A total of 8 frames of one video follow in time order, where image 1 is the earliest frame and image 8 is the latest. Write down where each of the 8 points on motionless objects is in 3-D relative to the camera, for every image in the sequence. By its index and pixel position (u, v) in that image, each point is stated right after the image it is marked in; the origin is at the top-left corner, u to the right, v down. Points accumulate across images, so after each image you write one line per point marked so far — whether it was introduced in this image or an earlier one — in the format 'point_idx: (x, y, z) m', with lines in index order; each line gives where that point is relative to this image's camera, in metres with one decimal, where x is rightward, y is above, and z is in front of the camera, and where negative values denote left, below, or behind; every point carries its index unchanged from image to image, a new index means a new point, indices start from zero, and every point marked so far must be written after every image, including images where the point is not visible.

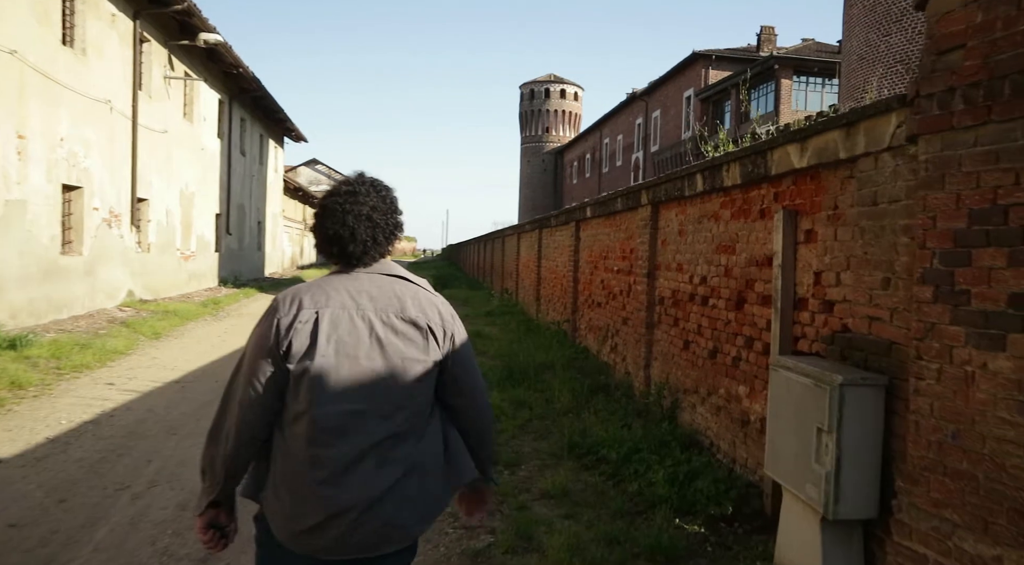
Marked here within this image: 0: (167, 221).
0: (-7.9, +1.4, +15.5) m
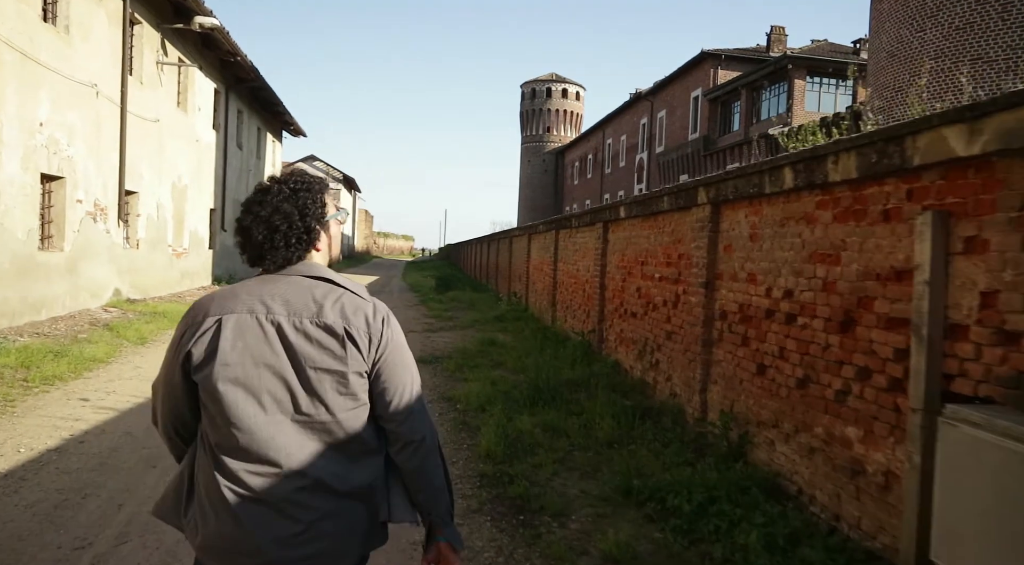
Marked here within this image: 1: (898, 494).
0: (-7.7, +1.5, +14.7) m
1: (+1.8, -1.0, +3.1) m
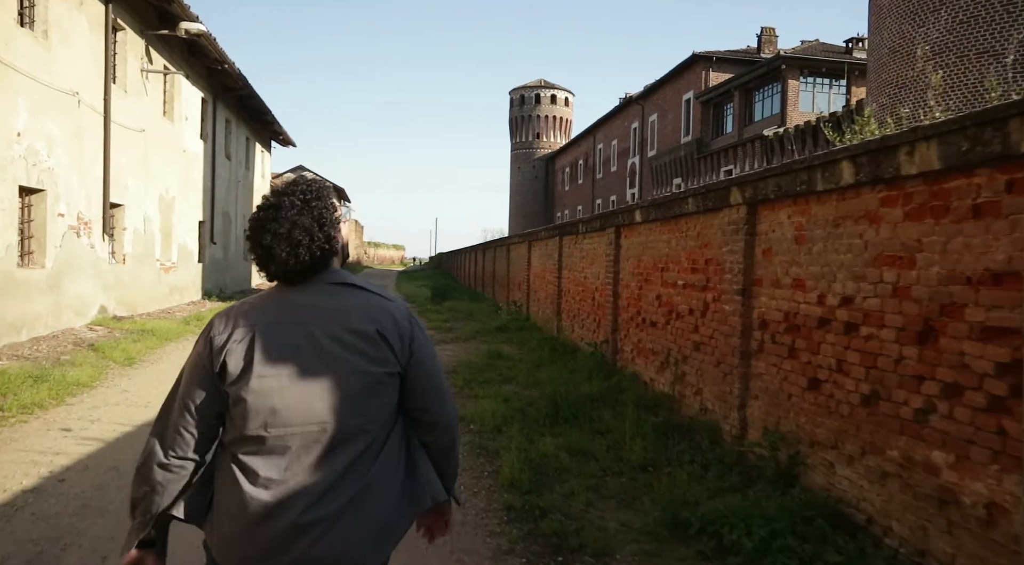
0: (-7.7, +1.1, +14.1) m
1: (+2.0, -1.0, +2.7) m
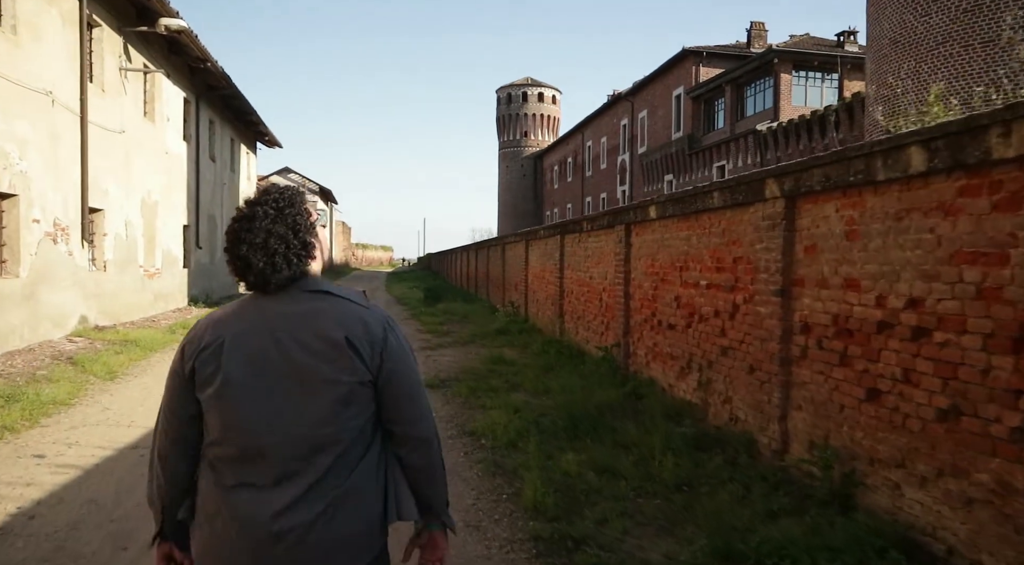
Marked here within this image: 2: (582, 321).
0: (-7.7, +1.0, +13.6) m
1: (+2.1, -1.0, +2.3) m
2: (+1.1, -0.6, +9.9) m
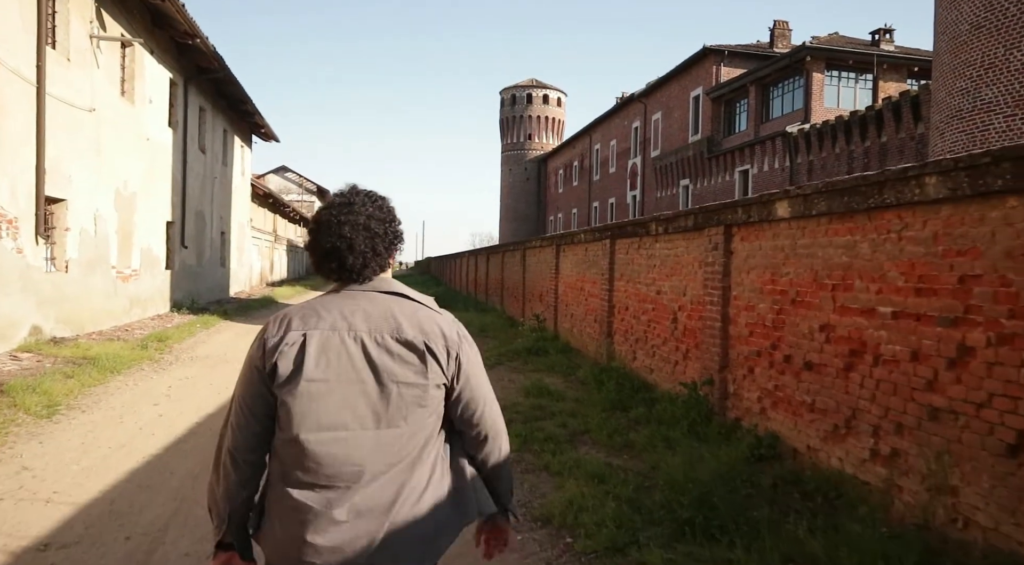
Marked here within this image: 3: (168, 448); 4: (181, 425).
0: (-7.2, +0.9, +11.7) m
1: (+2.7, -1.1, +0.4) m
2: (+1.6, -0.7, +8.0) m
3: (-2.8, -1.3, +5.5) m
4: (-3.1, -1.3, +6.2) m
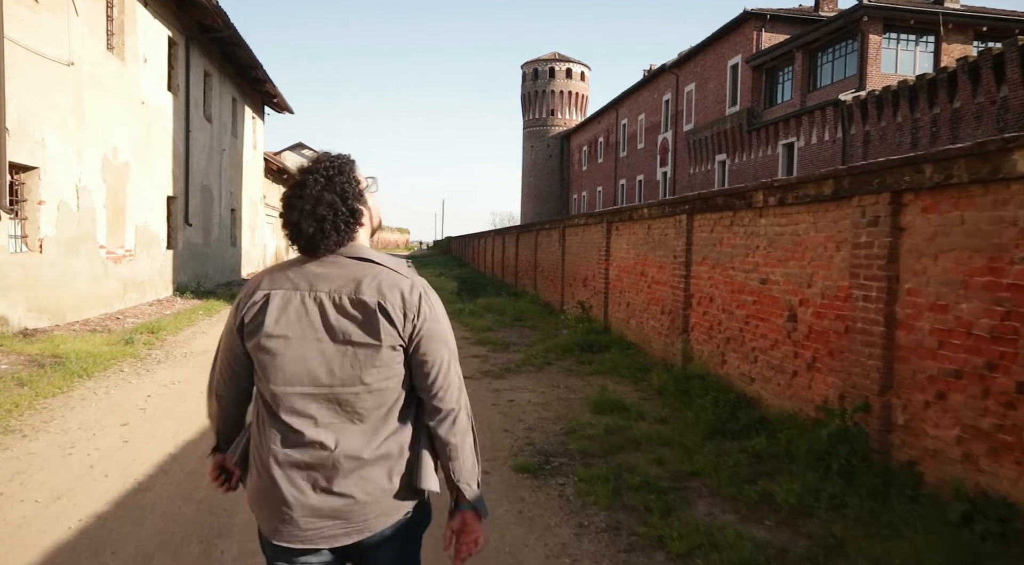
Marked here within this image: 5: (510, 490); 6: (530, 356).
0: (-6.5, +1.2, +10.1) m
1: (+3.1, -1.2, -1.3) m
2: (+2.2, -0.6, +6.3) m
3: (-2.3, -1.3, +3.9) m
4: (-2.5, -1.2, +4.7) m
5: (0.0, -1.4, +4.5) m
6: (+0.3, -1.0, +9.1) m
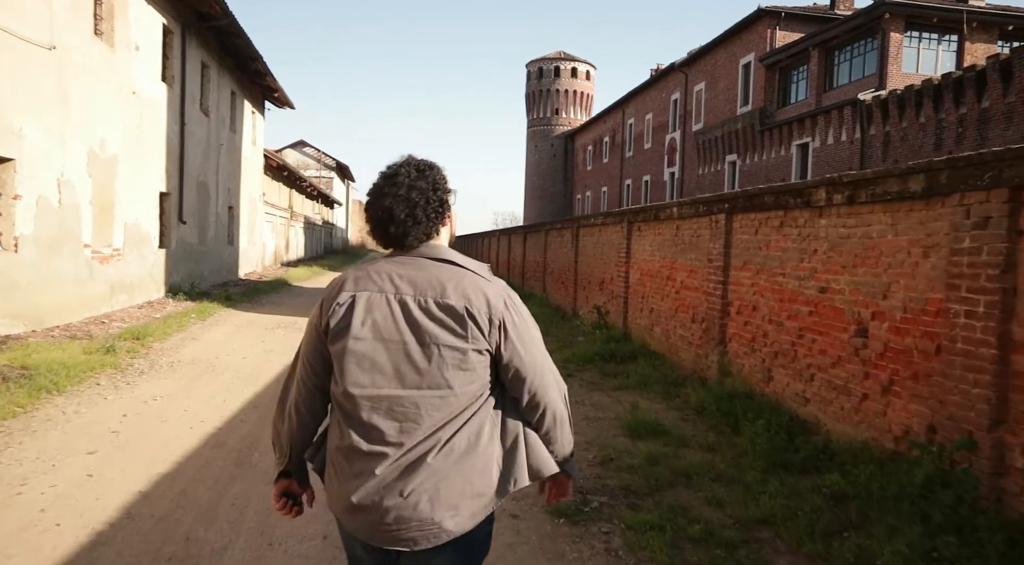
0: (-6.3, +1.2, +9.4) m
1: (+3.3, -1.3, -2.0) m
2: (+2.4, -0.7, +5.6) m
3: (-2.1, -1.3, +3.2) m
4: (-2.3, -1.3, +3.9) m
5: (+0.2, -1.4, +3.8) m
6: (+0.5, -1.1, +8.4) m
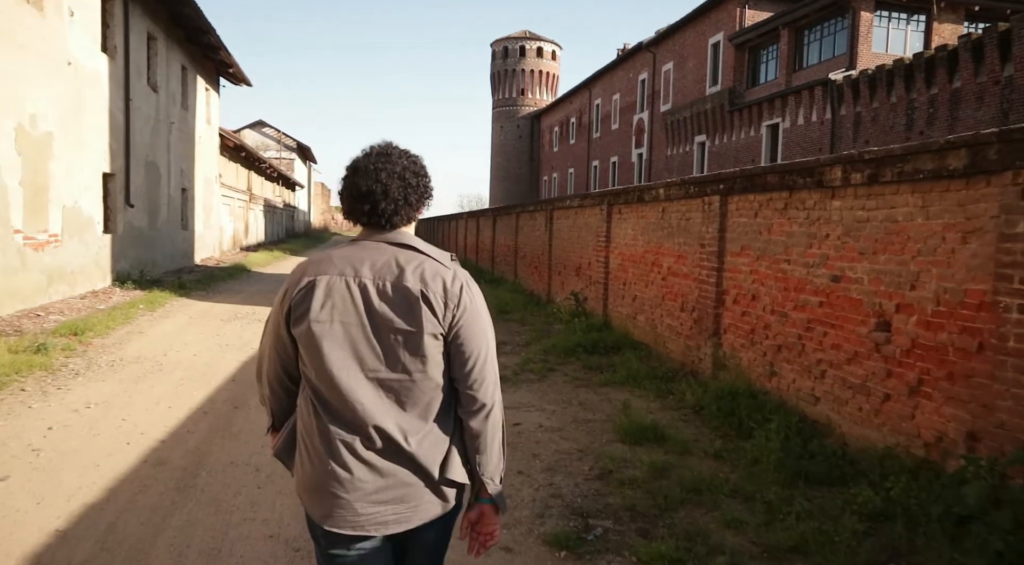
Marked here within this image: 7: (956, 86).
0: (-6.6, +1.3, +8.4) m
1: (+3.6, -1.4, -2.4) m
2: (+2.3, -0.6, +5.1) m
3: (-2.1, -1.3, +2.5) m
4: (-2.3, -1.3, +3.2) m
5: (+0.2, -1.4, +3.2) m
6: (+0.2, -0.9, +7.8) m
7: (+12.6, +5.5, +19.2) m
